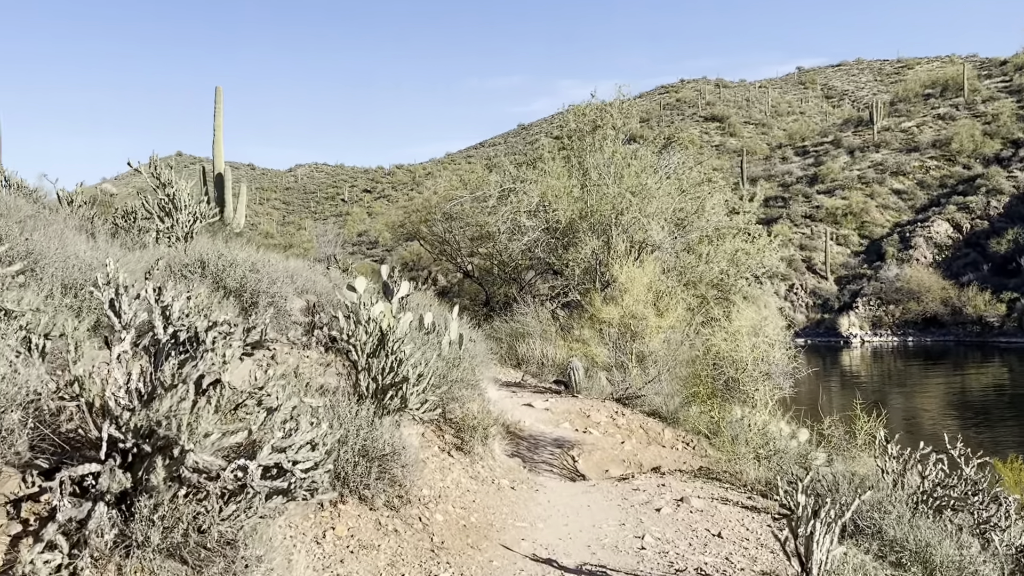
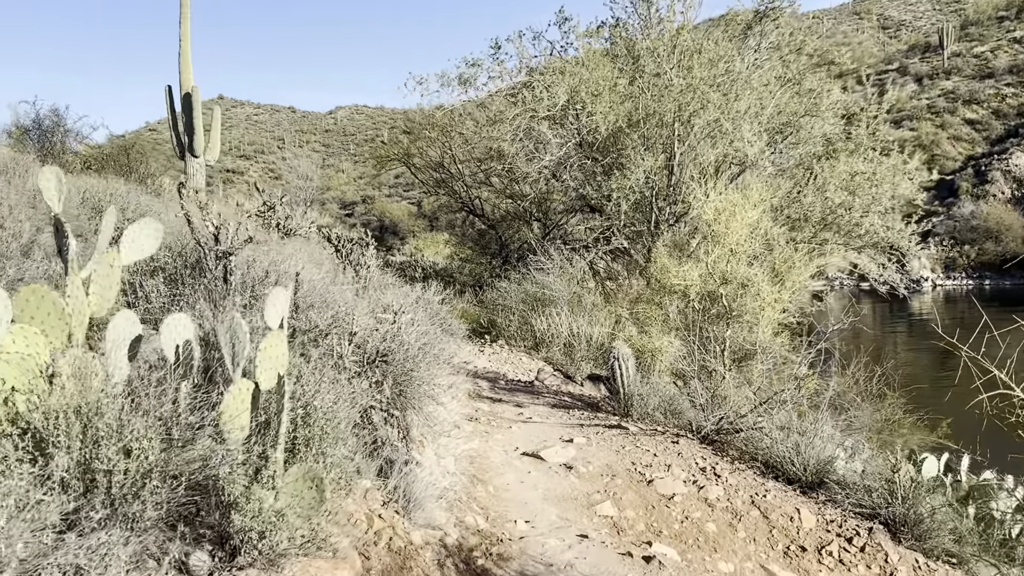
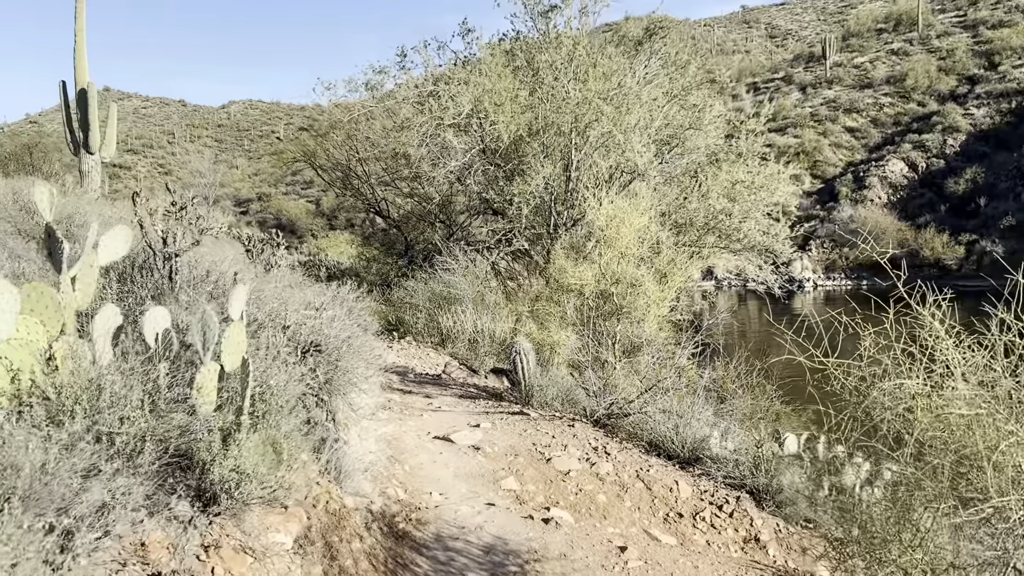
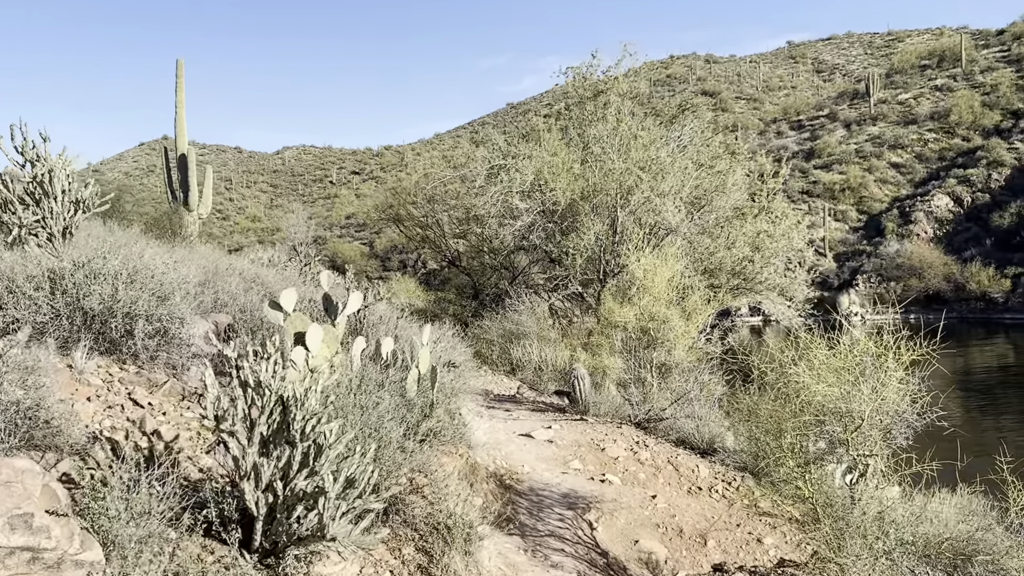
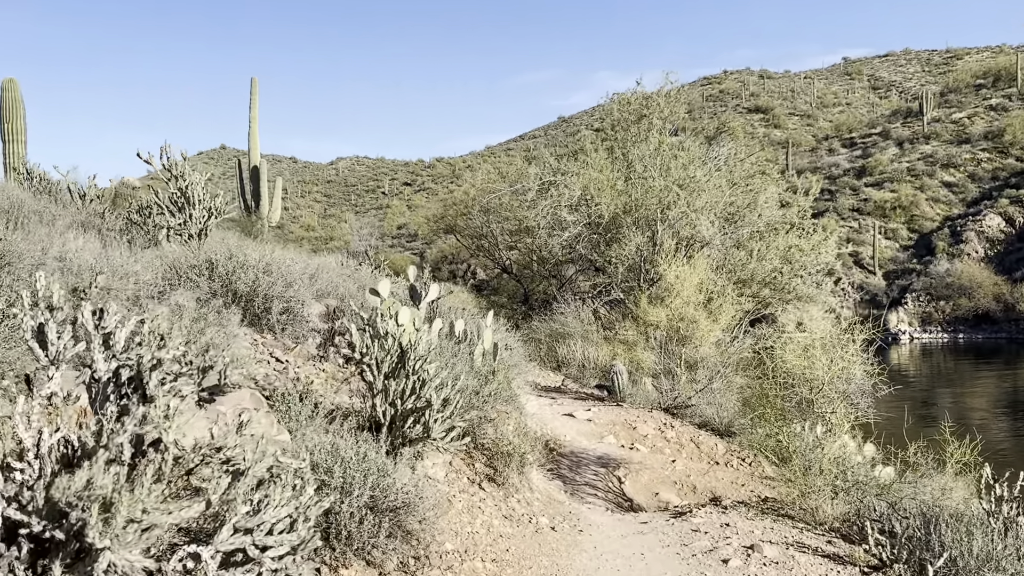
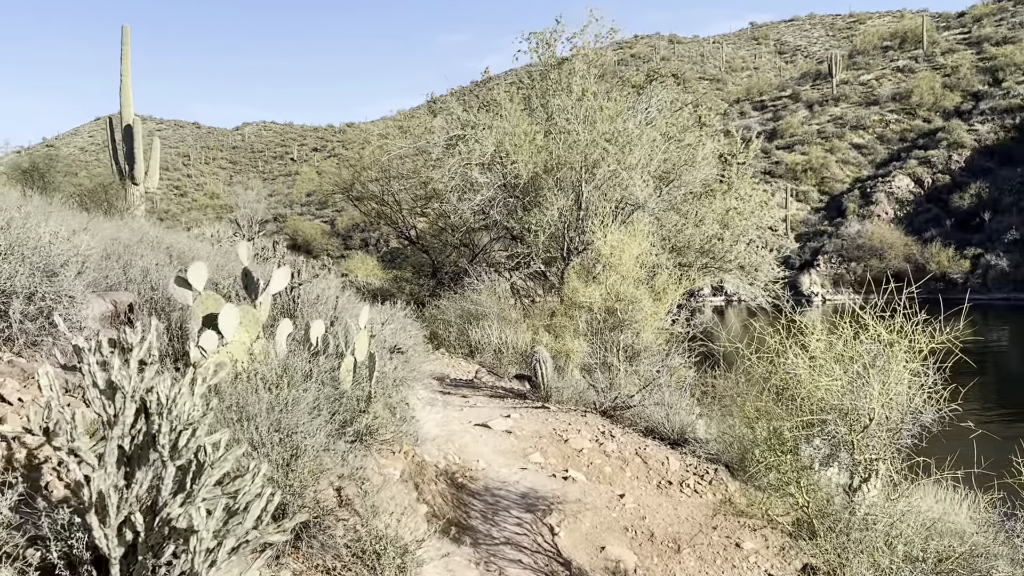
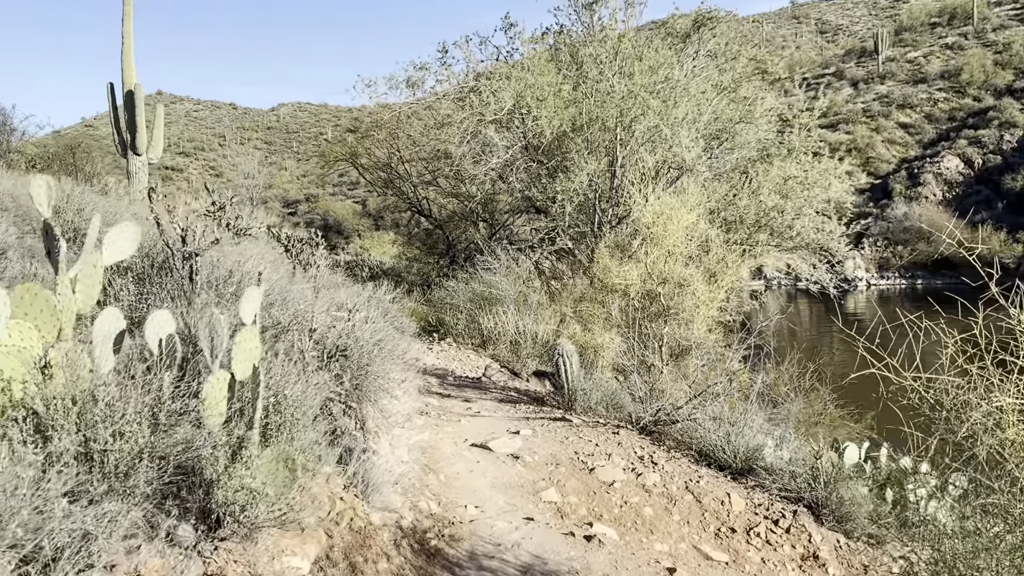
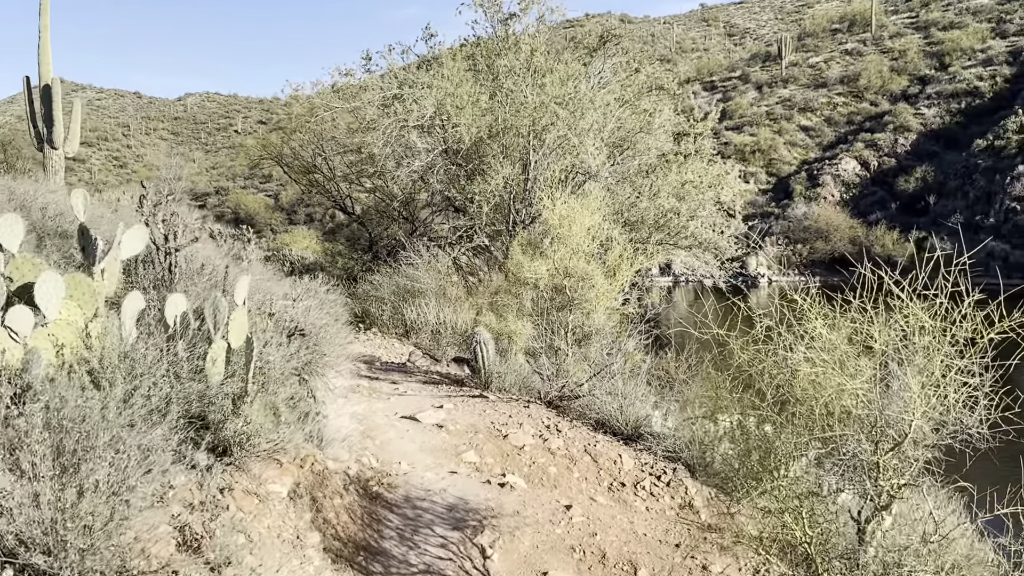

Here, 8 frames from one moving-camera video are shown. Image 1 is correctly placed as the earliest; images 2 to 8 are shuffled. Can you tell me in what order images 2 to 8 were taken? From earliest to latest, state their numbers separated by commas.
5, 4, 6, 8, 3, 7, 2
